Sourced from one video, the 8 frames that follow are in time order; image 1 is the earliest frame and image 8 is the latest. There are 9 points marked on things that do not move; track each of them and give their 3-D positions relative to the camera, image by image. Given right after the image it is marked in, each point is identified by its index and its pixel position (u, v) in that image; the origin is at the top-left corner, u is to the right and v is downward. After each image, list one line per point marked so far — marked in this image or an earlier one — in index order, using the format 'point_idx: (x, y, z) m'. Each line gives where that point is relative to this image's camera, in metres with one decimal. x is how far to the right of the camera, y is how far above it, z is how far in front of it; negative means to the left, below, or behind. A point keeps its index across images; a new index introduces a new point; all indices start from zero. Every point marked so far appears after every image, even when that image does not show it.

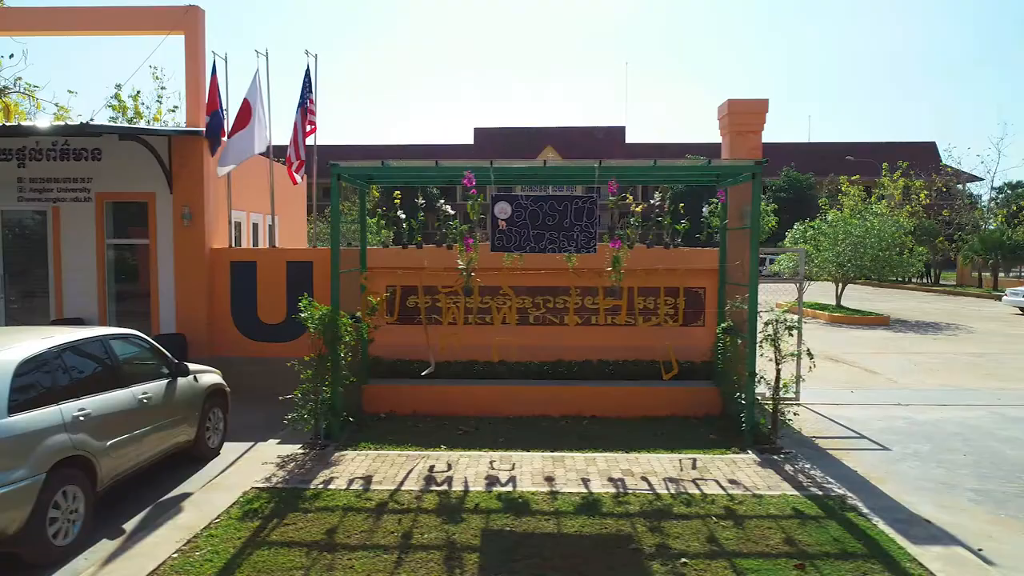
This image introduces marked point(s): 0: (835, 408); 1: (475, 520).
0: (+5.0, -1.9, +9.0) m
1: (-0.3, -2.0, +5.1) m
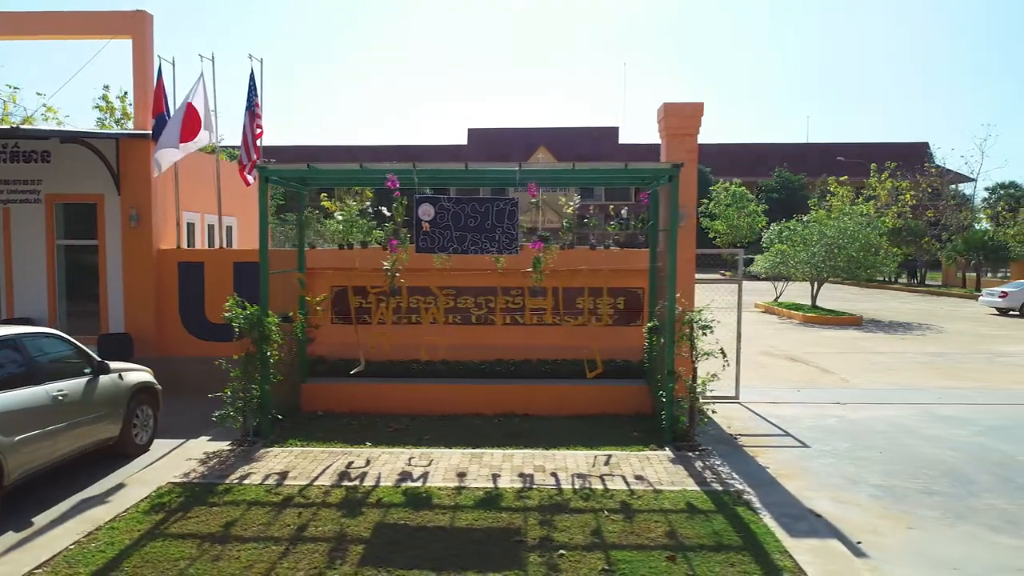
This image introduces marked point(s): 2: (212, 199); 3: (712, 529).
0: (+4.0, -1.9, +9.2) m
1: (-1.2, -2.0, +5.2) m
2: (-5.9, +1.7, +11.2) m
3: (+1.7, -2.0, +4.9) m
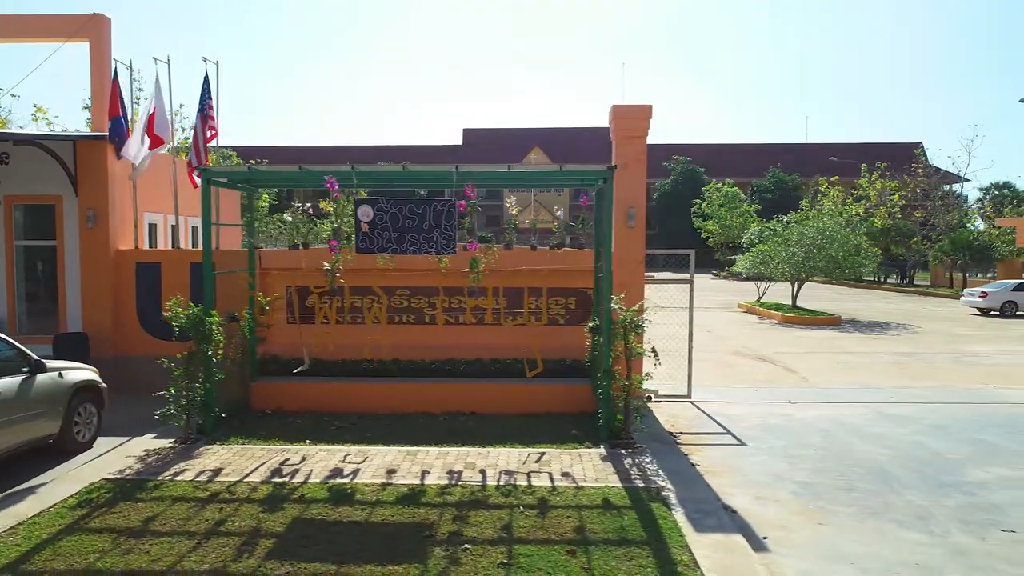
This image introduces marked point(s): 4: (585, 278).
0: (+3.3, -1.9, +9.3) m
1: (-2.0, -2.0, +5.3) m
2: (-6.7, +1.7, +11.3) m
3: (+0.9, -2.0, +5.0) m
4: (+0.9, +0.1, +8.5) m
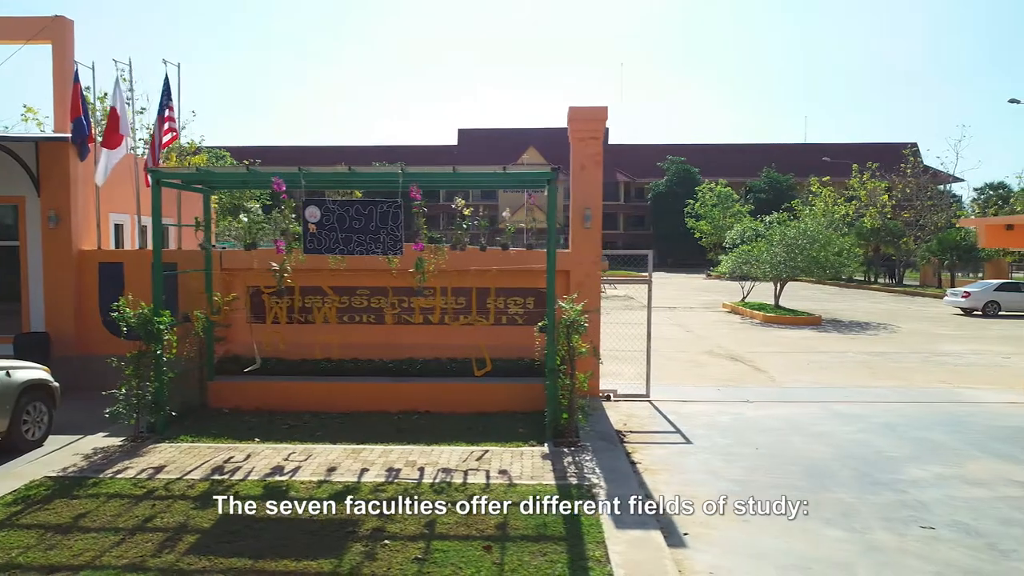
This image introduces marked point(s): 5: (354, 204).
0: (+2.6, -1.9, +9.4) m
1: (-2.7, -2.0, +5.4) m
2: (-7.3, +1.7, +11.4) m
3: (+0.3, -2.0, +5.1) m
4: (+0.3, +0.1, +8.6) m
5: (-1.9, +1.0, +7.1) m
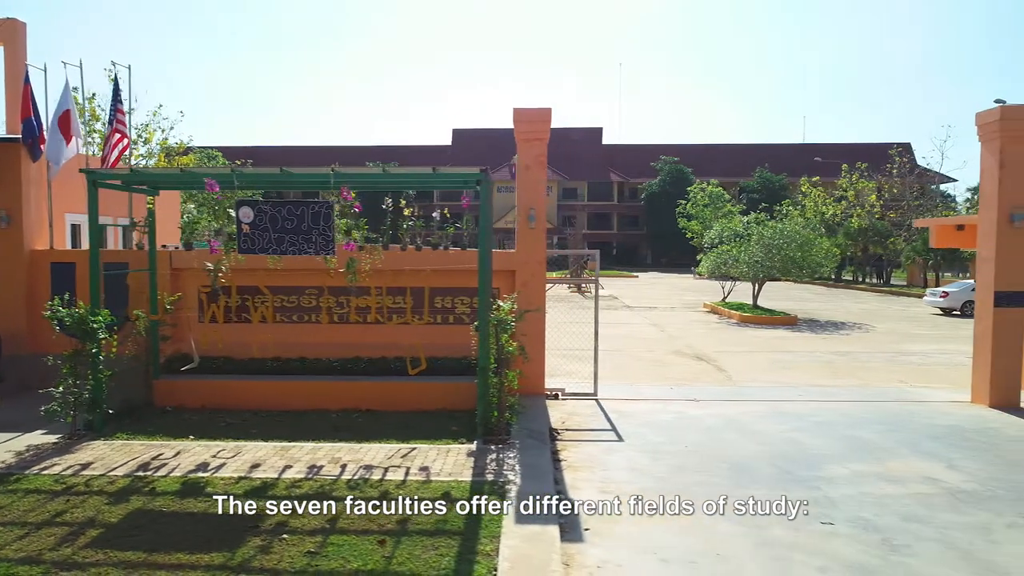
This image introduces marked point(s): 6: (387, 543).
0: (+1.8, -1.9, +9.5) m
1: (-3.5, -2.0, +5.5) m
2: (-8.2, +1.7, +11.5) m
3: (-0.6, -2.0, +5.2) m
4: (-0.6, +0.2, +8.7) m
5: (-2.8, +1.0, +7.2) m
6: (-1.0, -2.1, +4.8) m
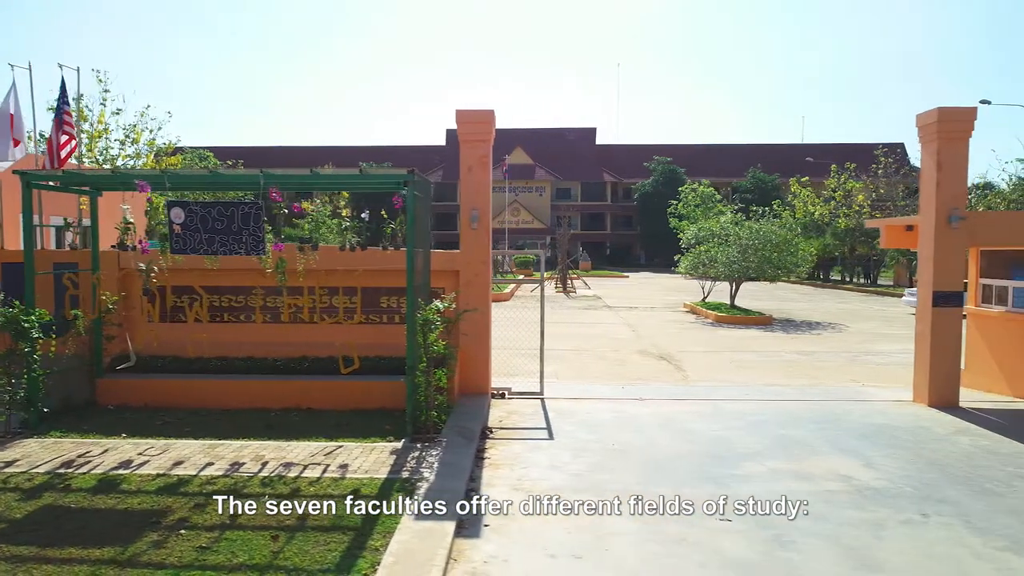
0: (+0.9, -1.9, +9.5) m
1: (-4.4, -2.0, +5.6) m
2: (-9.1, +1.7, +11.6) m
3: (-1.5, -2.0, +5.3) m
4: (-1.5, +0.2, +8.8) m
5: (-3.7, +1.0, +7.3) m
6: (-1.9, -2.1, +4.9) m
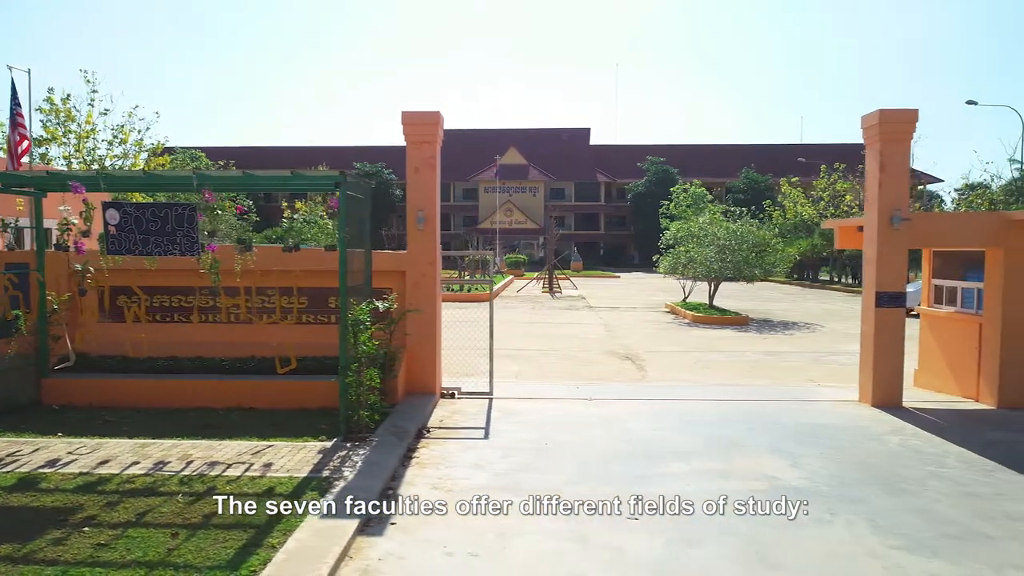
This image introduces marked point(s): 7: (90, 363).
0: (0.0, -1.9, +9.6) m
1: (-5.3, -2.0, +5.7) m
2: (-9.9, +1.7, +11.7) m
3: (-2.4, -2.0, +5.3) m
4: (-2.3, +0.1, +8.8) m
5: (-4.5, +1.0, +7.4) m
6: (-2.8, -2.1, +4.9) m
7: (-6.4, -1.1, +9.0) m
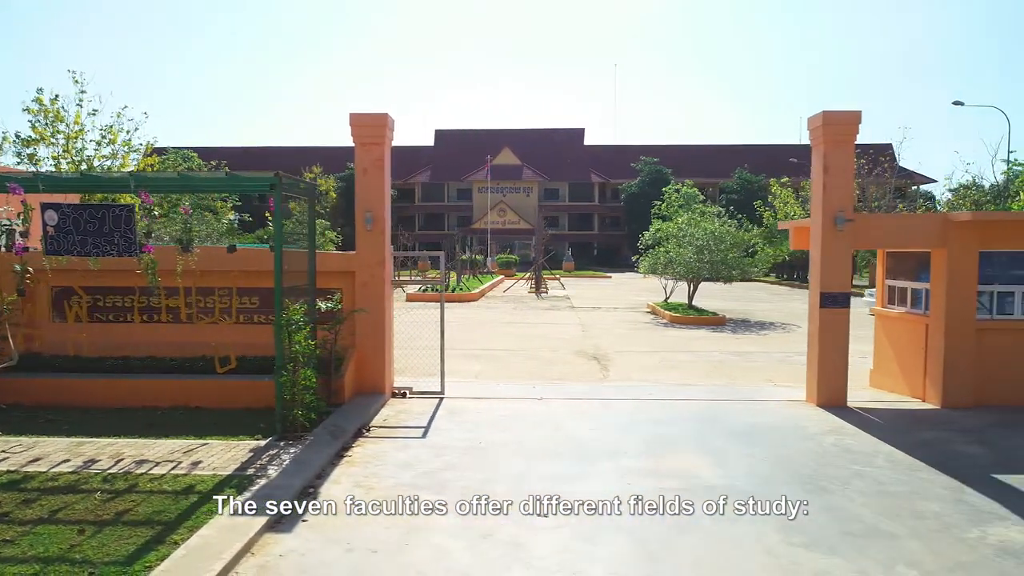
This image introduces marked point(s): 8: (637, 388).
0: (-0.8, -1.9, +9.7) m
1: (-6.1, -2.0, +5.7) m
2: (-10.8, +1.7, +11.8) m
3: (-3.2, -2.0, +5.4) m
4: (-3.2, +0.1, +8.9) m
5: (-5.4, +1.0, +7.4) m
6: (-3.6, -2.1, +5.0) m
7: (-7.2, -1.1, +9.0) m
8: (+2.4, -1.9, +11.4) m
